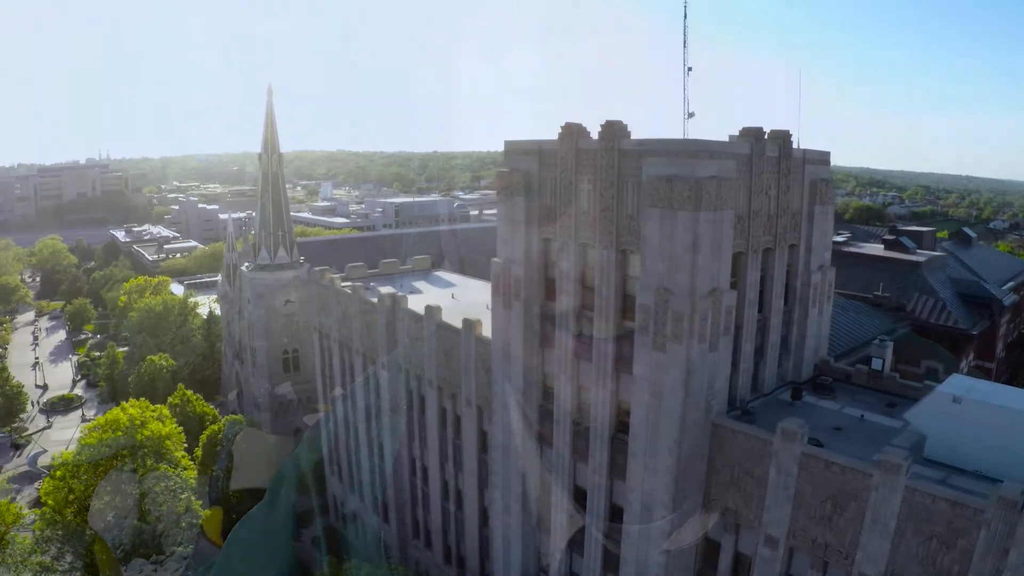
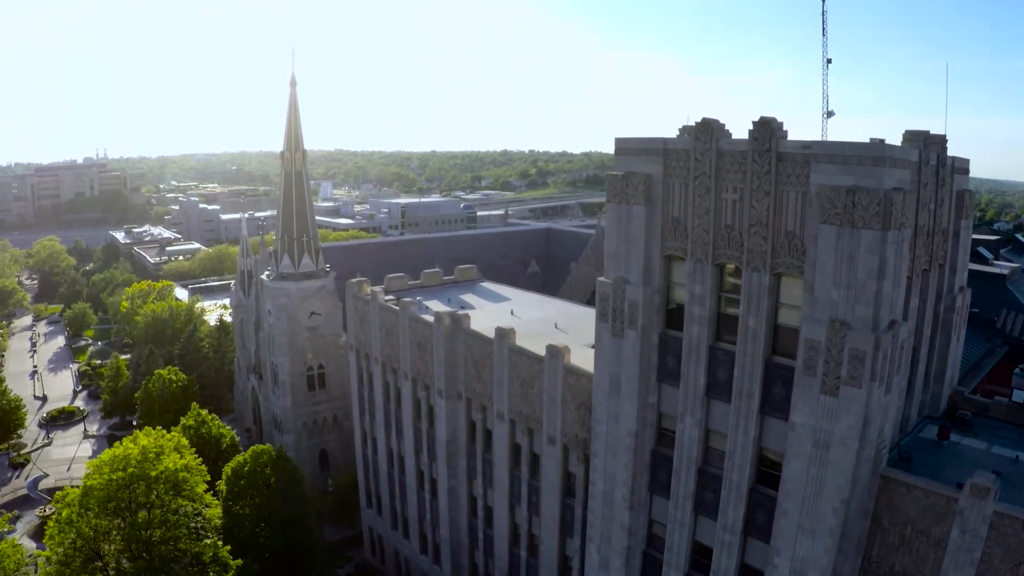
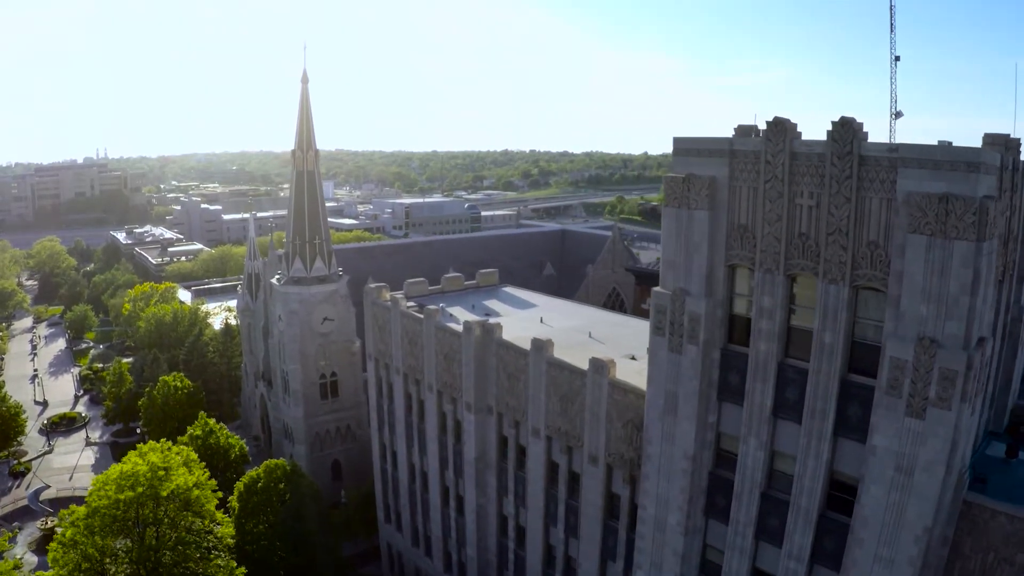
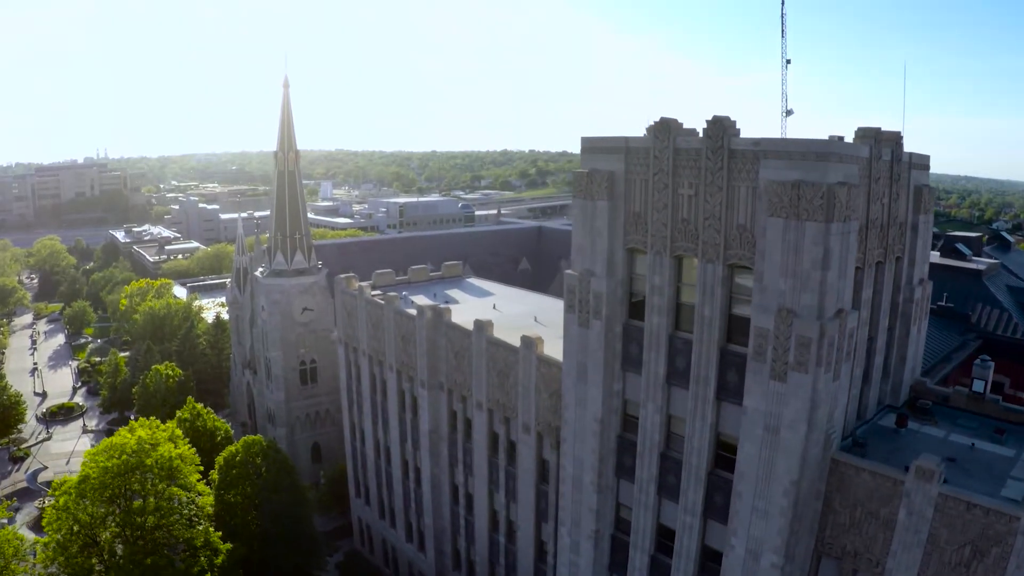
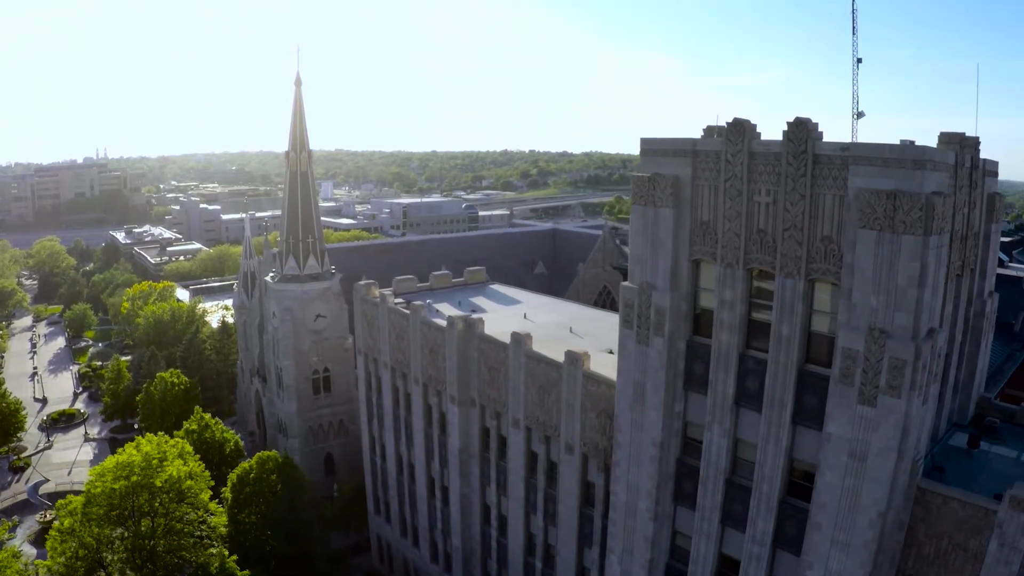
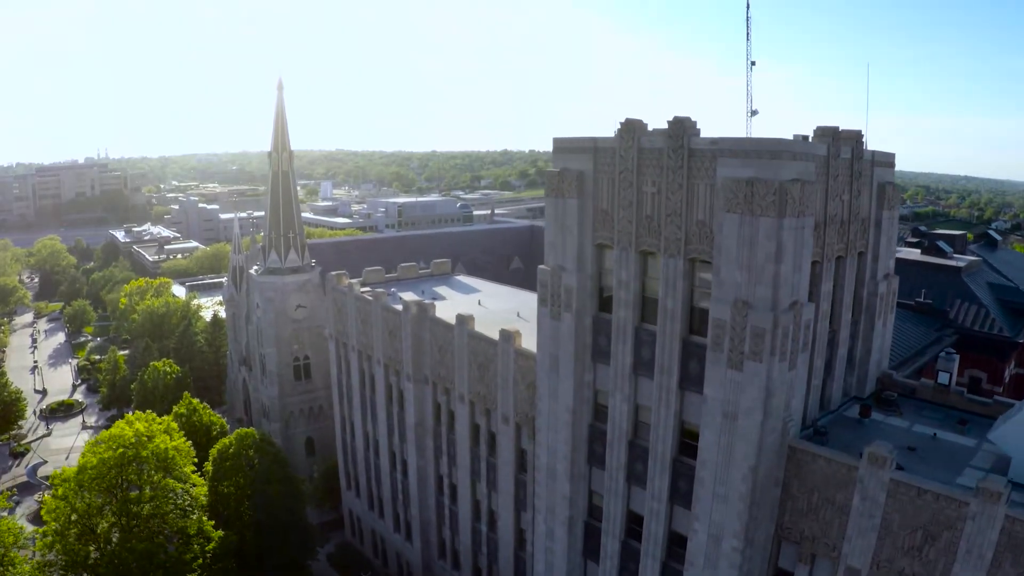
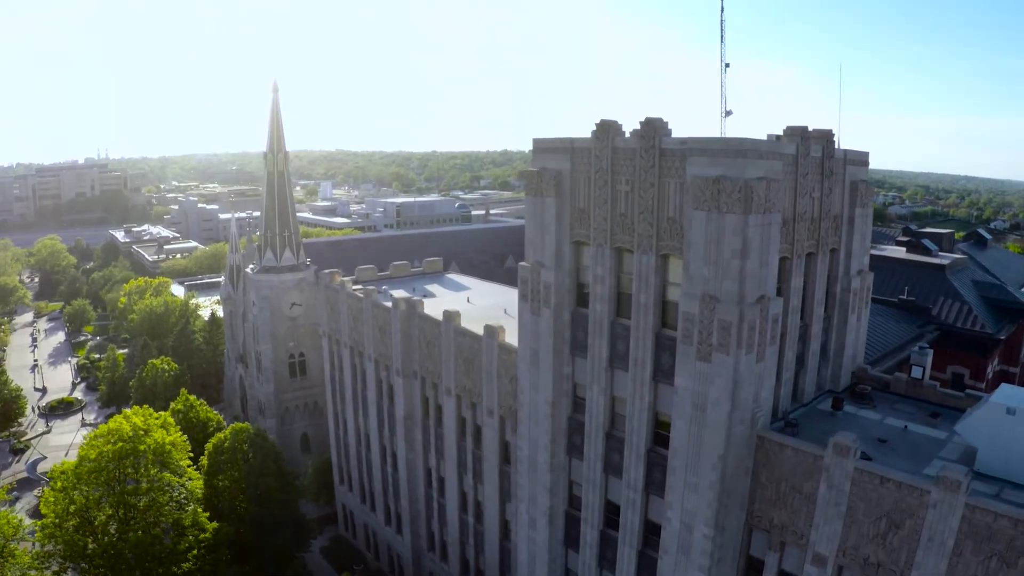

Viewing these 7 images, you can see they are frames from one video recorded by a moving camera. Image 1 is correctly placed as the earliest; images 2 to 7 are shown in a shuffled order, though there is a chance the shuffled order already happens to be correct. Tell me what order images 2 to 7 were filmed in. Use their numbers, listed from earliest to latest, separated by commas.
7, 6, 4, 2, 5, 3
